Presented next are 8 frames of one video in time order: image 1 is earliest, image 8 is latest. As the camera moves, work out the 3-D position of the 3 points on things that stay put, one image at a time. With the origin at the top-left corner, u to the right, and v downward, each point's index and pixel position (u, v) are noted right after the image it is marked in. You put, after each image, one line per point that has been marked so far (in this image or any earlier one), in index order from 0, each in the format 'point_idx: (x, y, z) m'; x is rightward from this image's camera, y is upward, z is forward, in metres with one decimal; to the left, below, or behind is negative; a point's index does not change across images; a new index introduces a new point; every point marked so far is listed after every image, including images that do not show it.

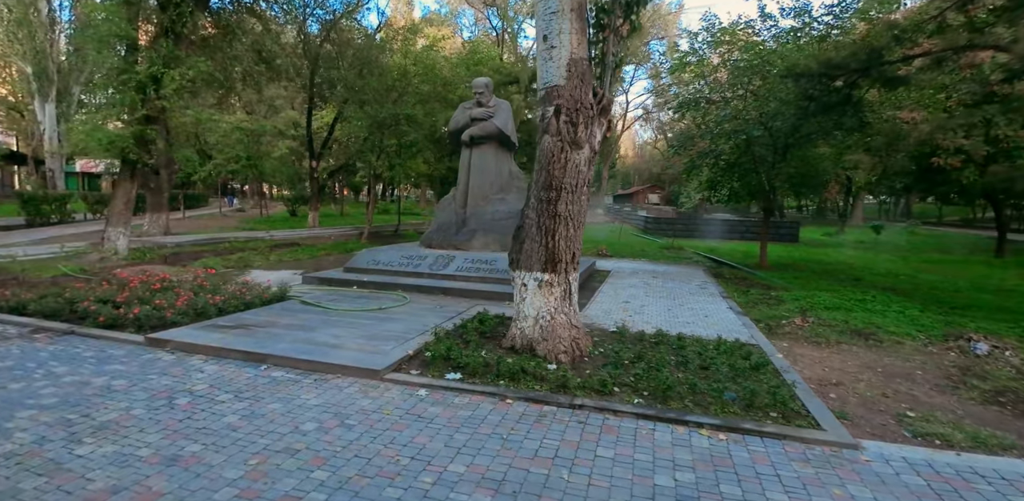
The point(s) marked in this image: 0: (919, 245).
0: (+16.6, +0.2, +19.5) m
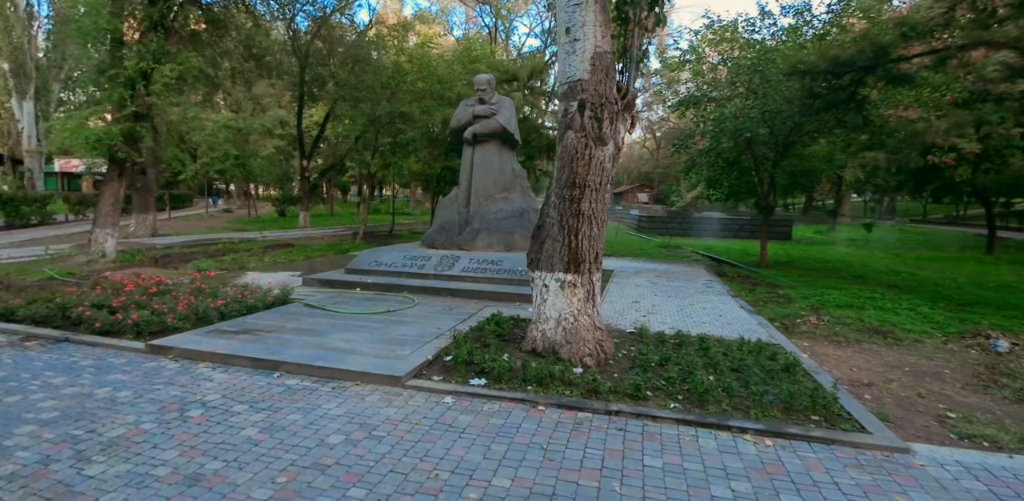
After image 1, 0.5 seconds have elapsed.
0: (+16.5, +0.3, +19.8) m
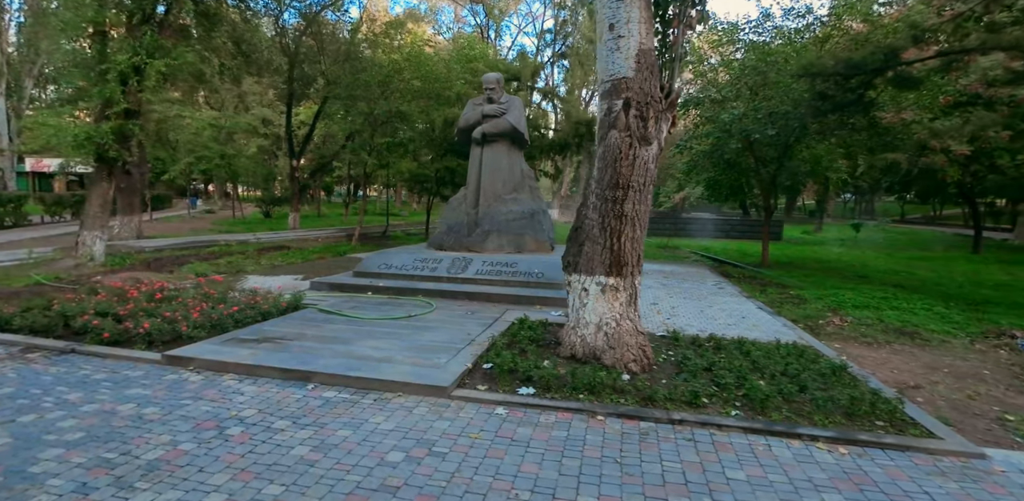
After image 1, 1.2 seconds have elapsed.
0: (+16.3, +0.4, +20.2) m
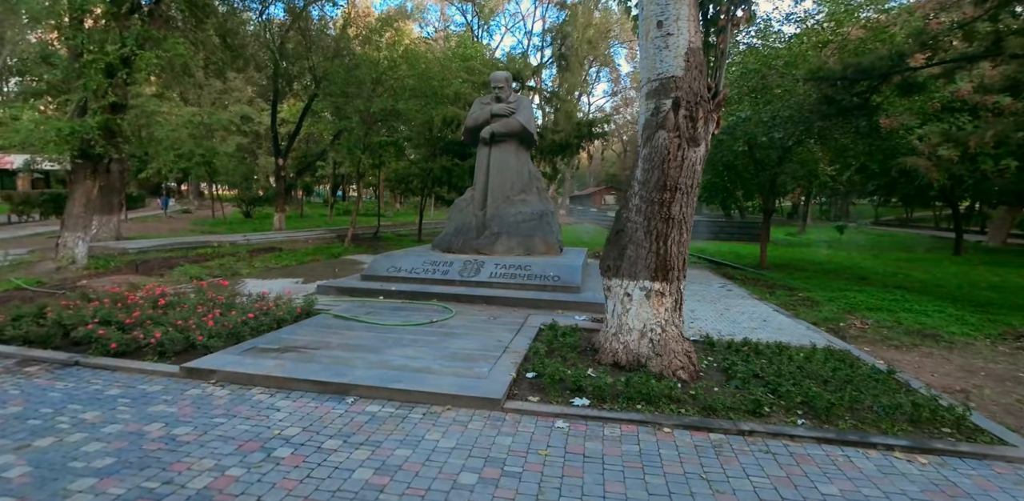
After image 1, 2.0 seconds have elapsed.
0: (+15.9, +0.3, +20.8) m
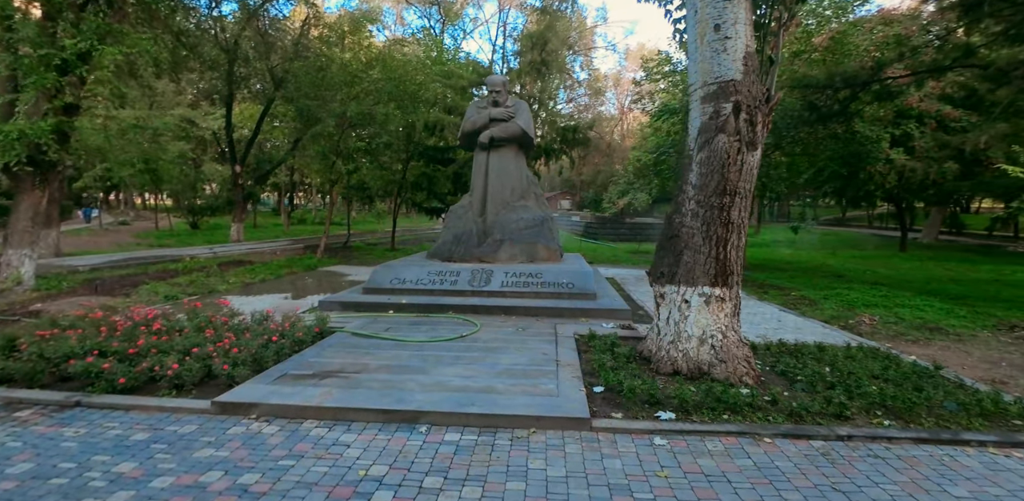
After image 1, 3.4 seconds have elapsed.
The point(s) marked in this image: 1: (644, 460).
0: (+14.7, +0.4, +22.2) m
1: (+0.9, -1.4, +3.2) m
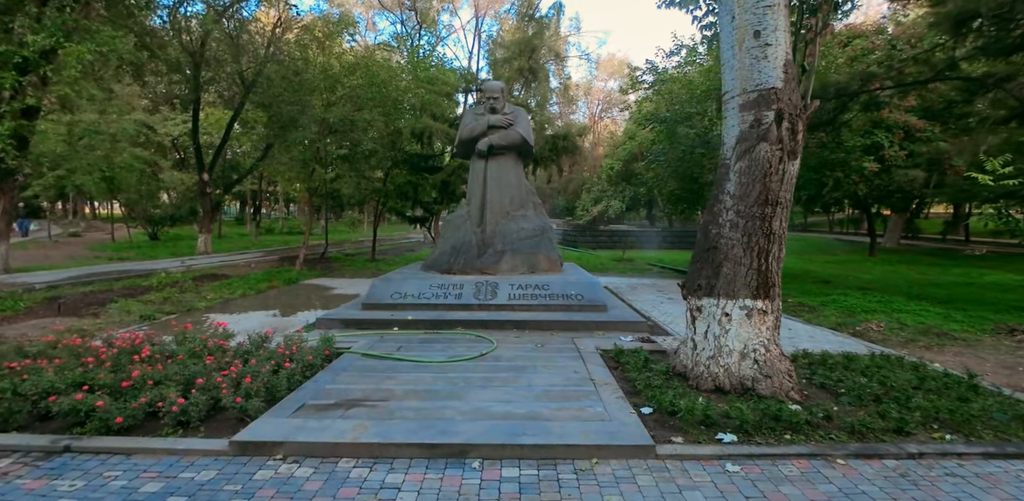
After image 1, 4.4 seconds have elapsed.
0: (+13.8, +0.1, +22.9) m
1: (+1.3, -1.5, +3.0) m
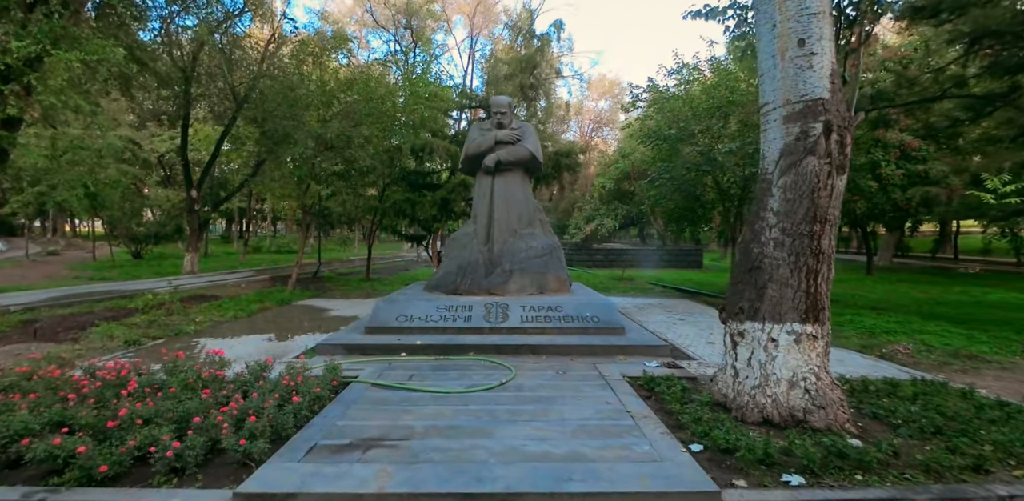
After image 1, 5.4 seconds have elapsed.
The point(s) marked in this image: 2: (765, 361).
0: (+13.6, -0.7, +22.9) m
1: (+1.6, -1.6, +2.6) m
2: (+2.2, -1.0, +4.2) m
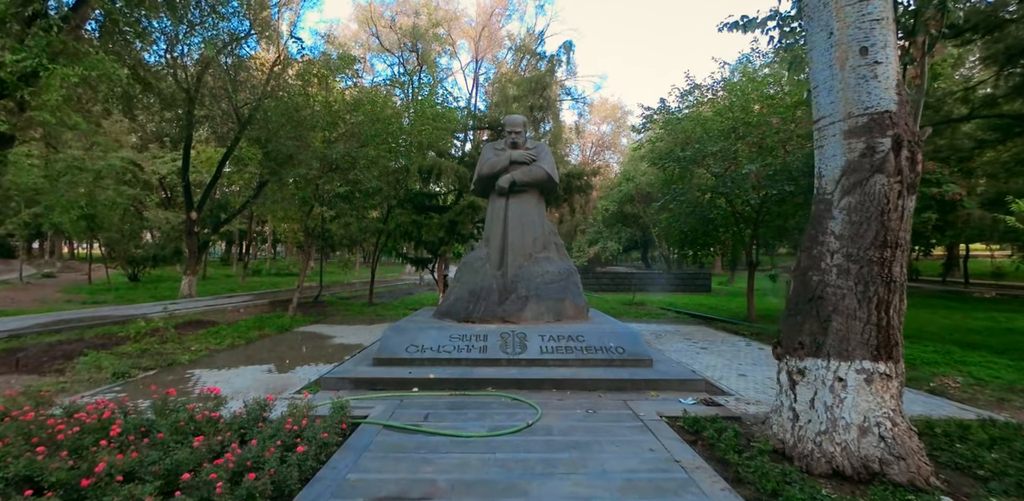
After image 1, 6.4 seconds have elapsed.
0: (+13.8, -1.9, +22.4) m
1: (+1.9, -1.8, +2.1) m
2: (+2.5, -1.2, +3.7) m
